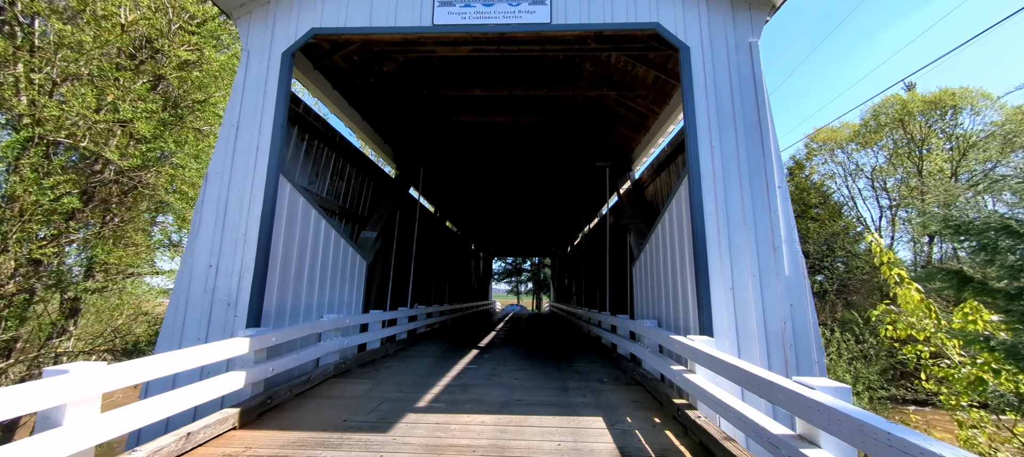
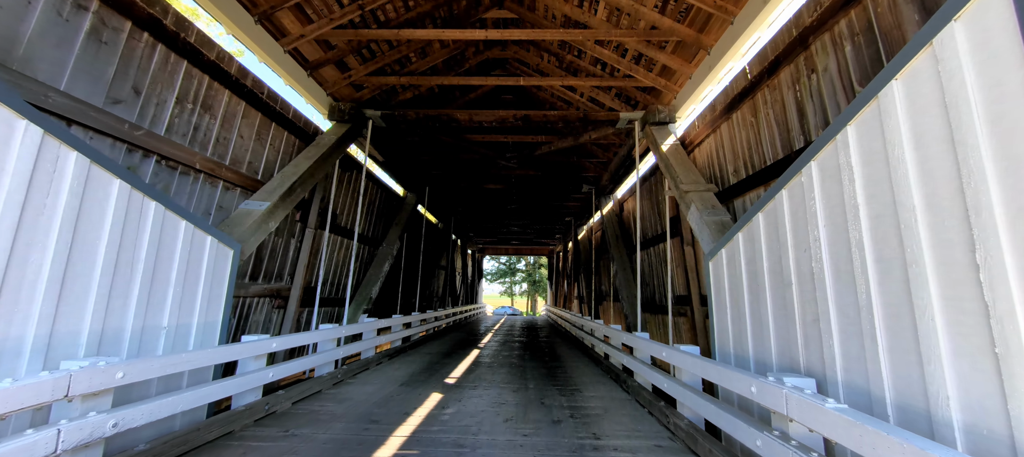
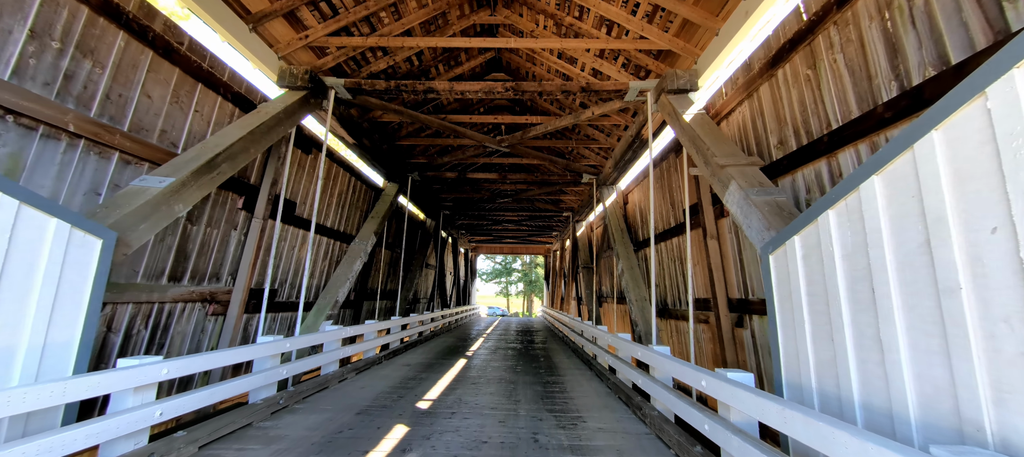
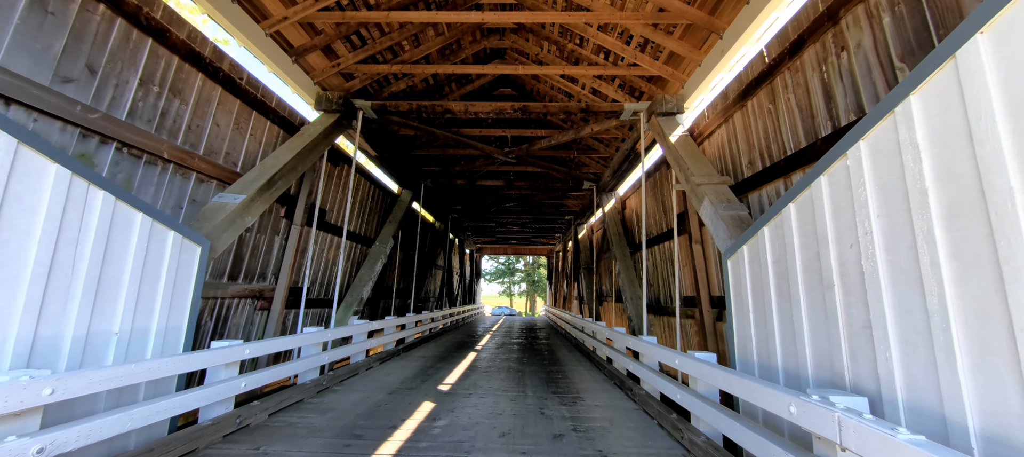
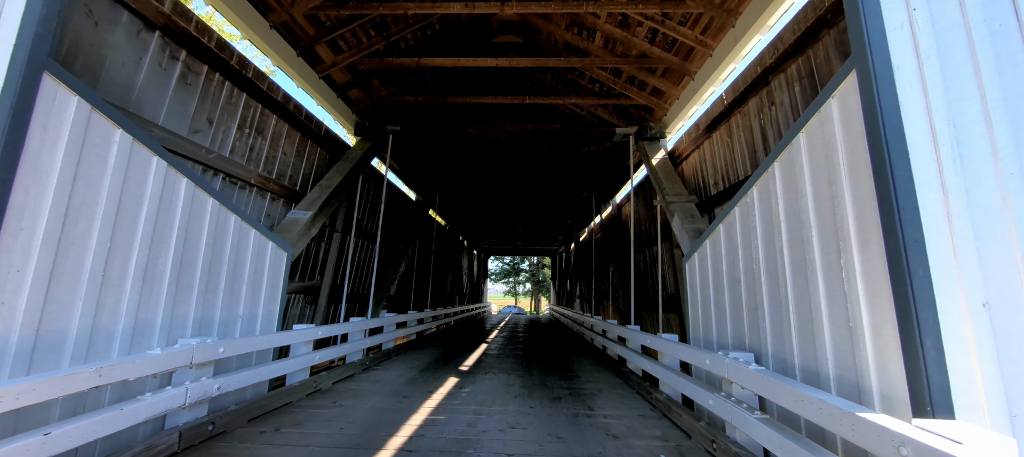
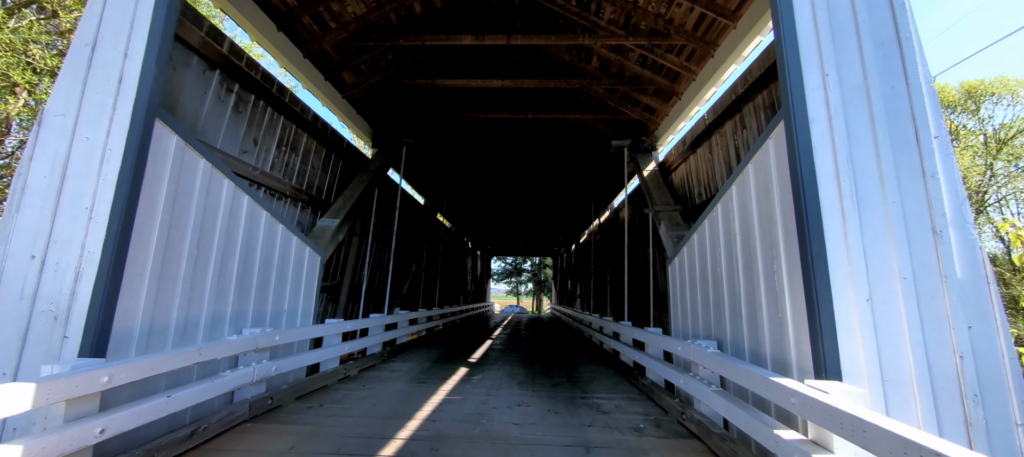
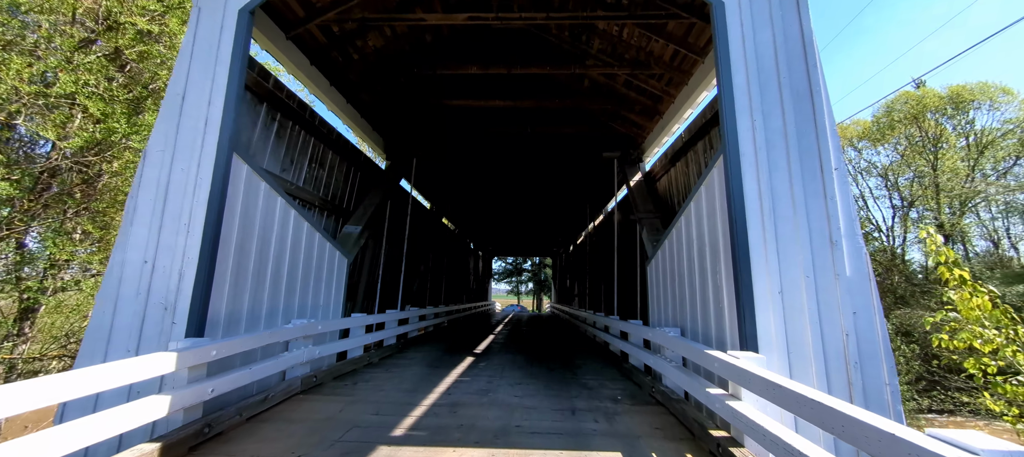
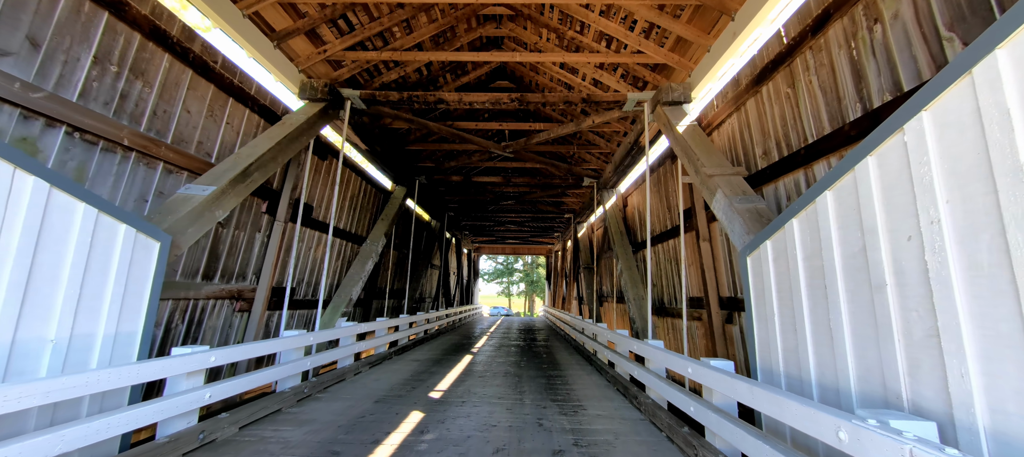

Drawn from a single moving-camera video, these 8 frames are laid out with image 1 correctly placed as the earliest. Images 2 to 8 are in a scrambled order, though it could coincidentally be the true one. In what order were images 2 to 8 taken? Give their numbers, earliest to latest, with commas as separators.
7, 6, 5, 2, 4, 8, 3
